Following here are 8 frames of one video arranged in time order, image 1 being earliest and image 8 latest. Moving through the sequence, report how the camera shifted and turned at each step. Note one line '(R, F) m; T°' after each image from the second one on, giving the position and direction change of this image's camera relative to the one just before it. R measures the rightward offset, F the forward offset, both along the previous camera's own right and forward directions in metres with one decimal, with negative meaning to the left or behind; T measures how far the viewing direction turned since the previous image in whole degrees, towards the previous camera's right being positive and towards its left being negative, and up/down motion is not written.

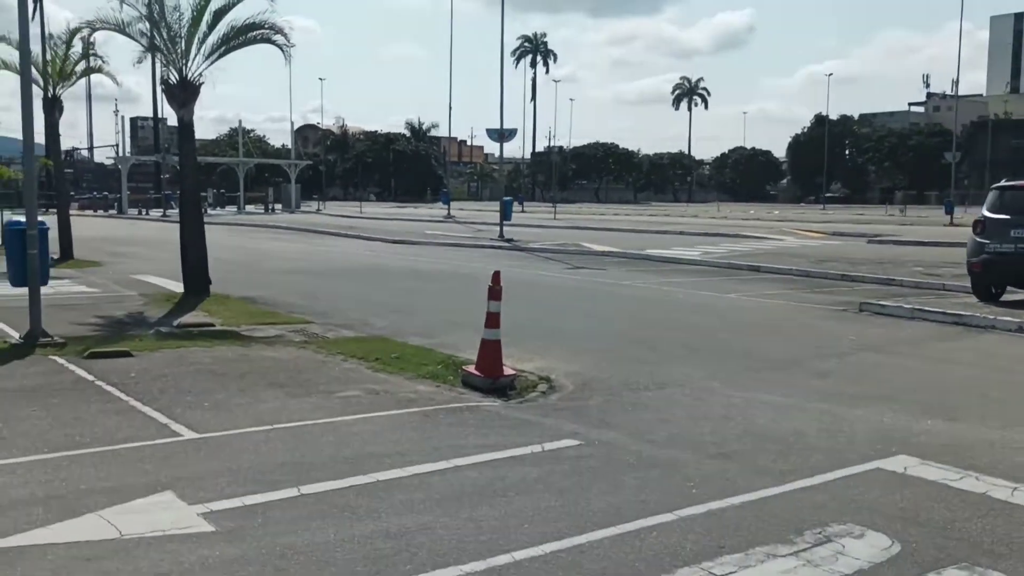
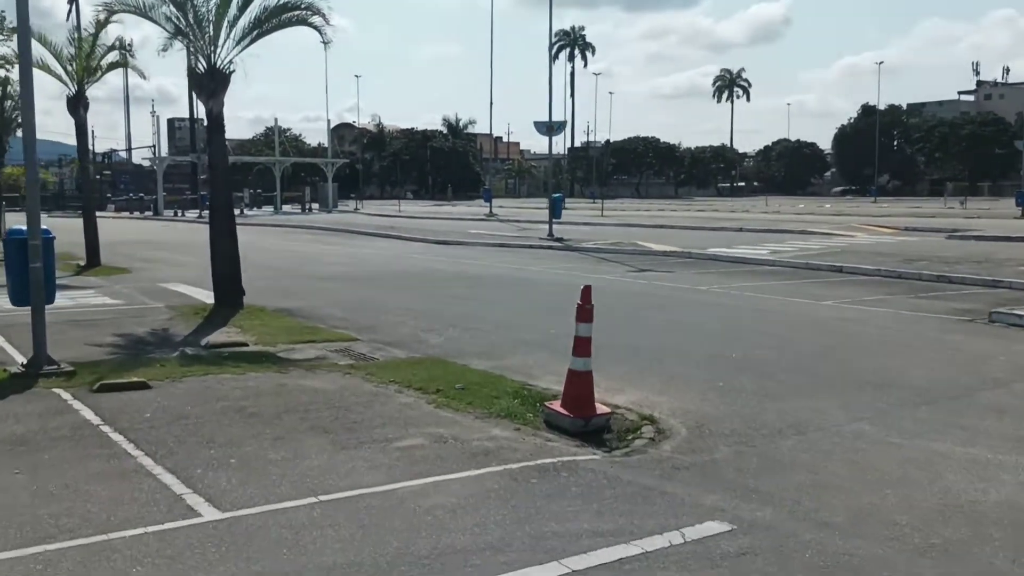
(-0.5, +1.9) m; -2°
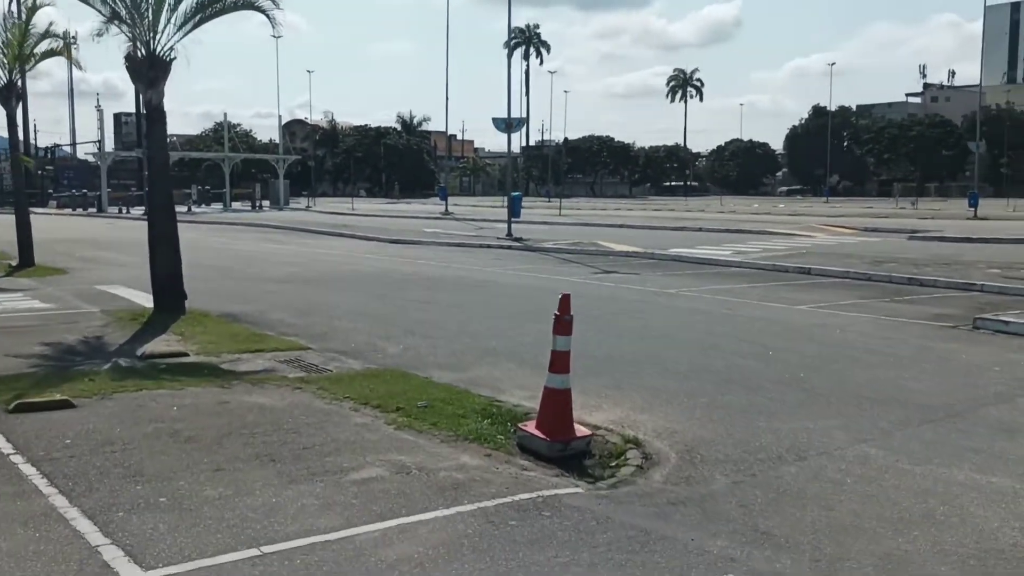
(-0.1, +0.8) m; +3°
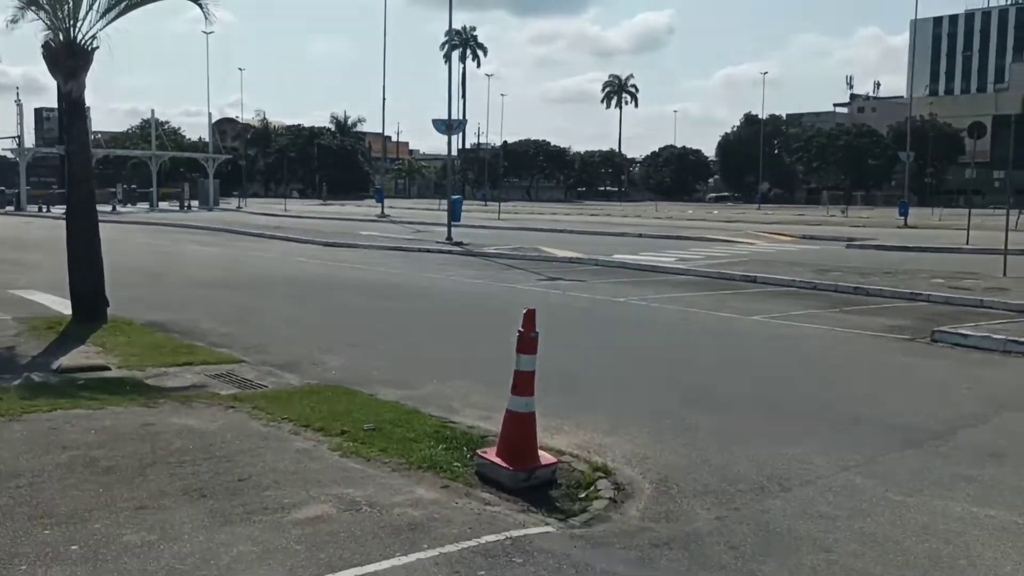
(-0.2, +0.6) m; +4°
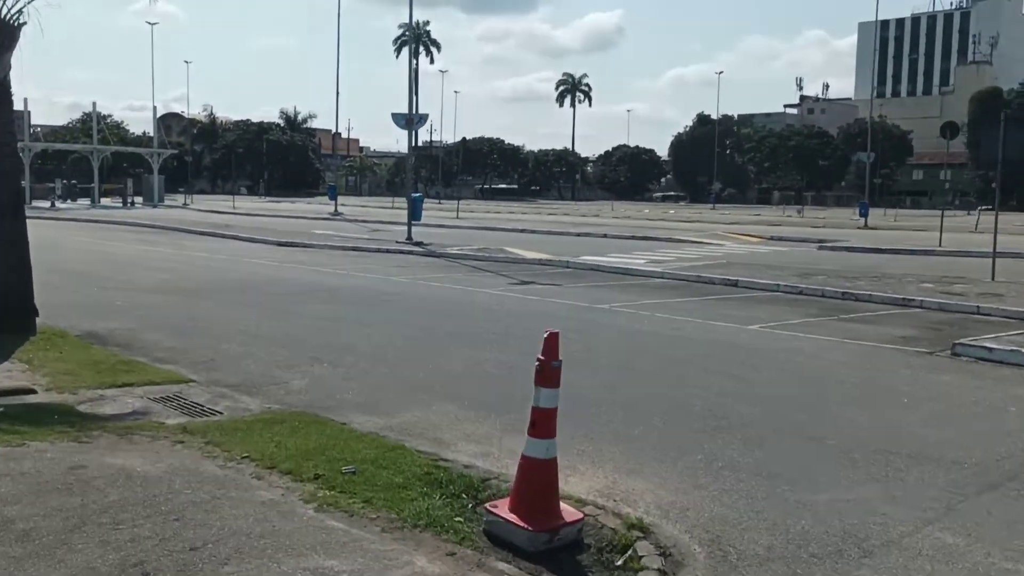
(-0.4, +1.3) m; +3°
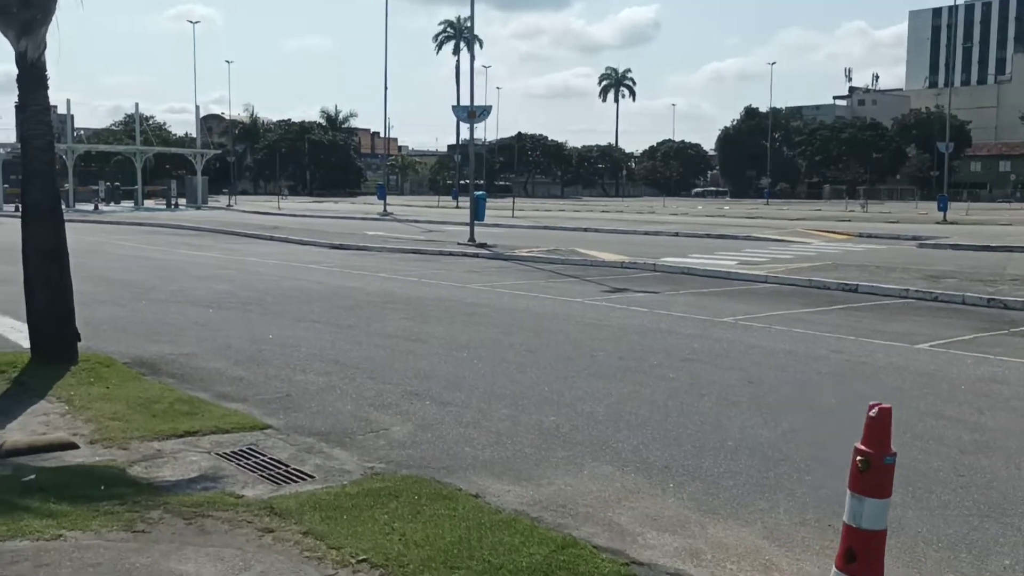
(-1.0, +2.1) m; -2°
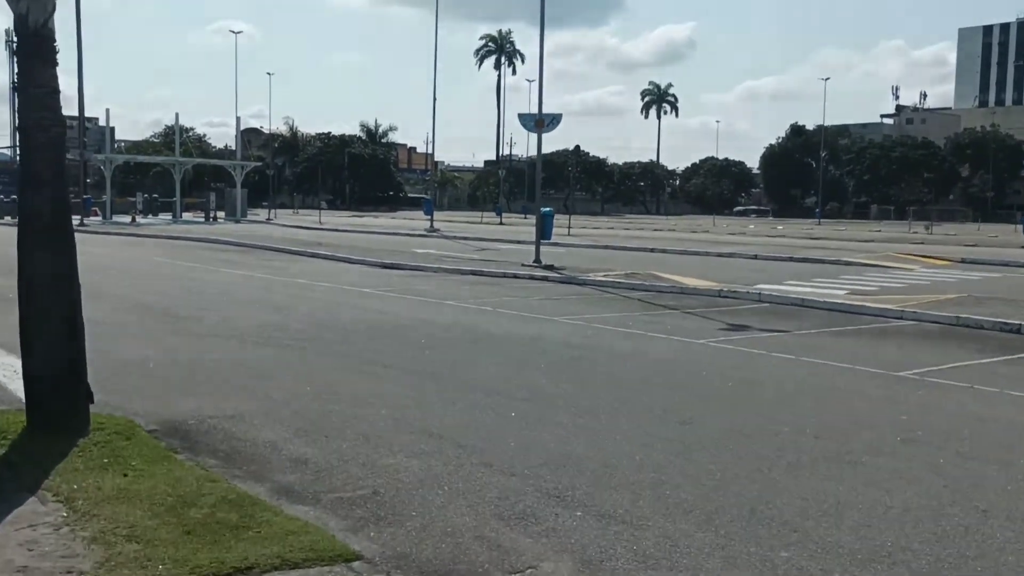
(-1.0, +2.7) m; -2°
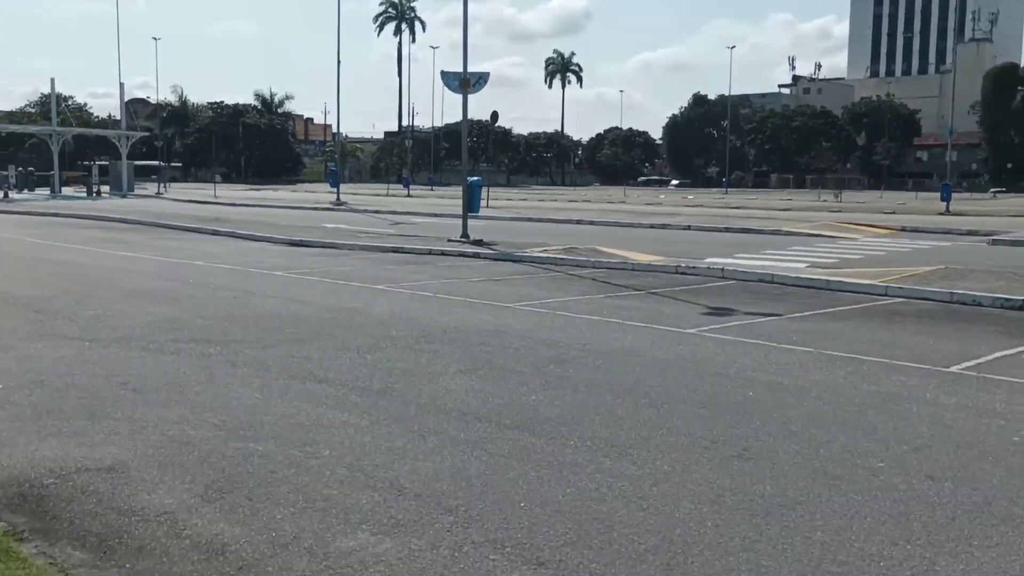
(-0.6, +2.3) m; +6°
